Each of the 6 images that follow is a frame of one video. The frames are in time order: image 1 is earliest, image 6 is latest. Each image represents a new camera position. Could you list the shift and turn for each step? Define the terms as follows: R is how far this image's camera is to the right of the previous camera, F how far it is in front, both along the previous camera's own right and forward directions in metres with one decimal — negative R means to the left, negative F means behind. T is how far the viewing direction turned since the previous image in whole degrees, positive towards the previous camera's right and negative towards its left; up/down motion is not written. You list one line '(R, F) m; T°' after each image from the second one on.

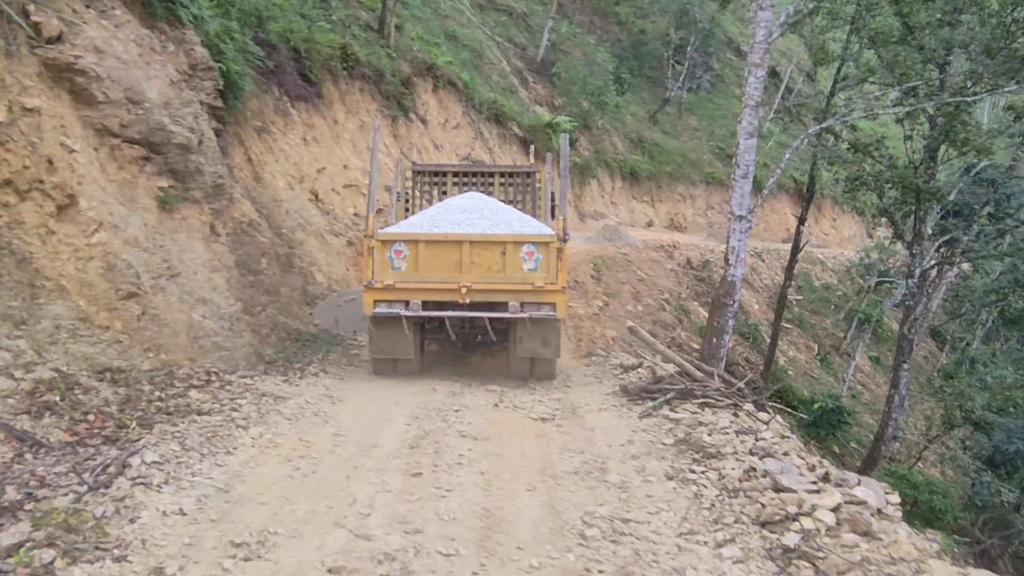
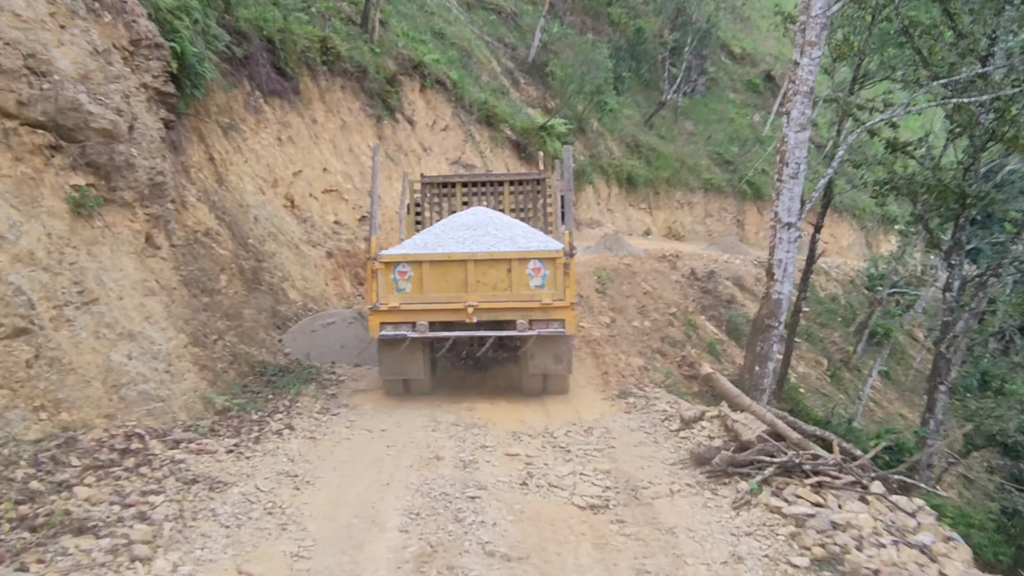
(-0.2, +1.6) m; +1°
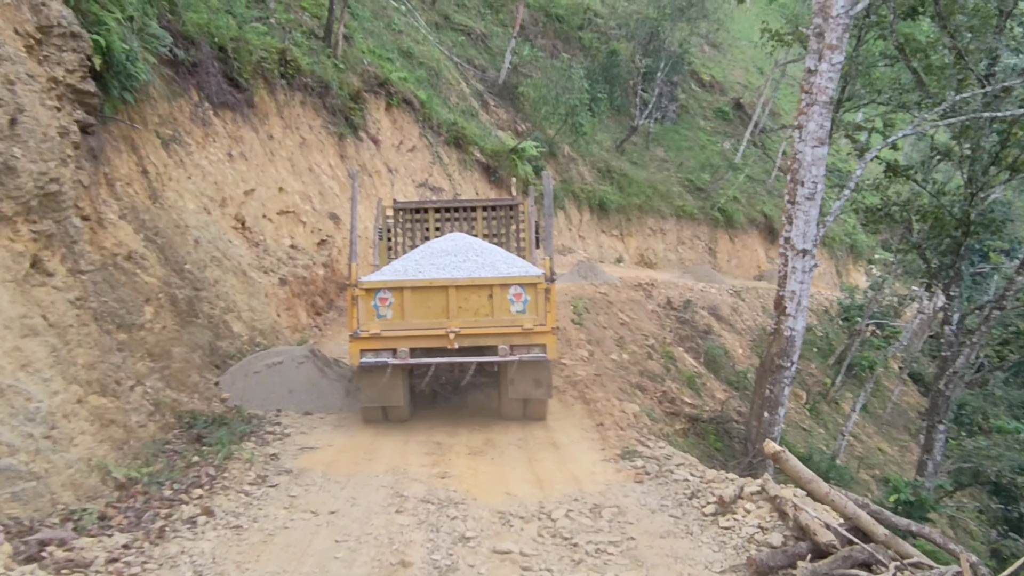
(-0.1, +1.2) m; +2°
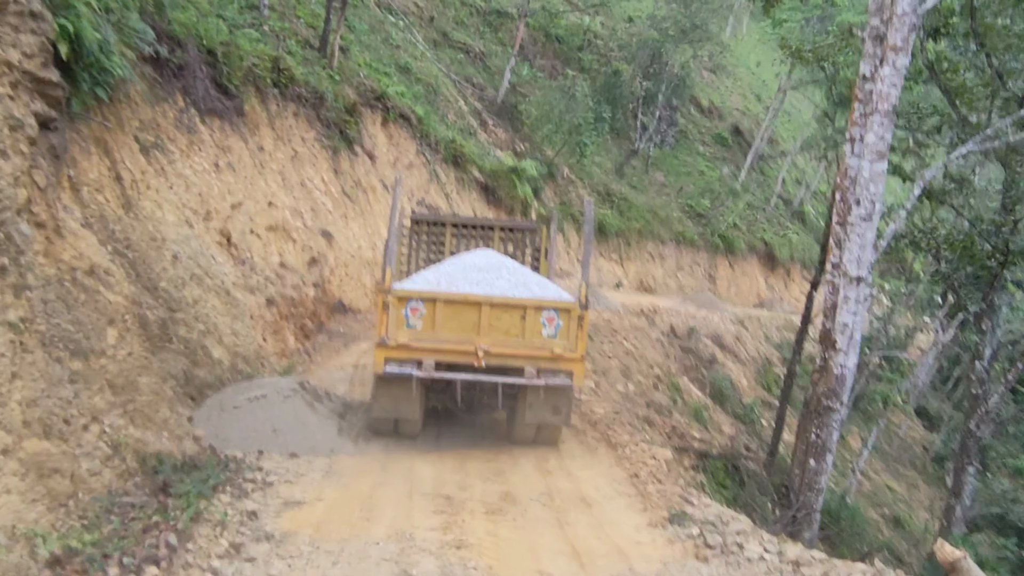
(-0.2, +0.9) m; +1°
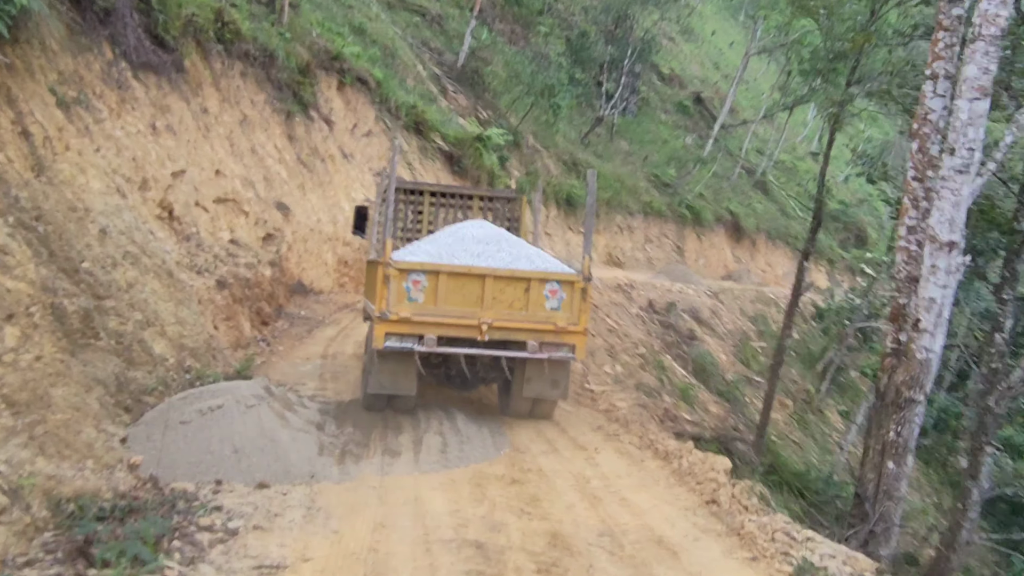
(-0.4, +1.4) m; +3°
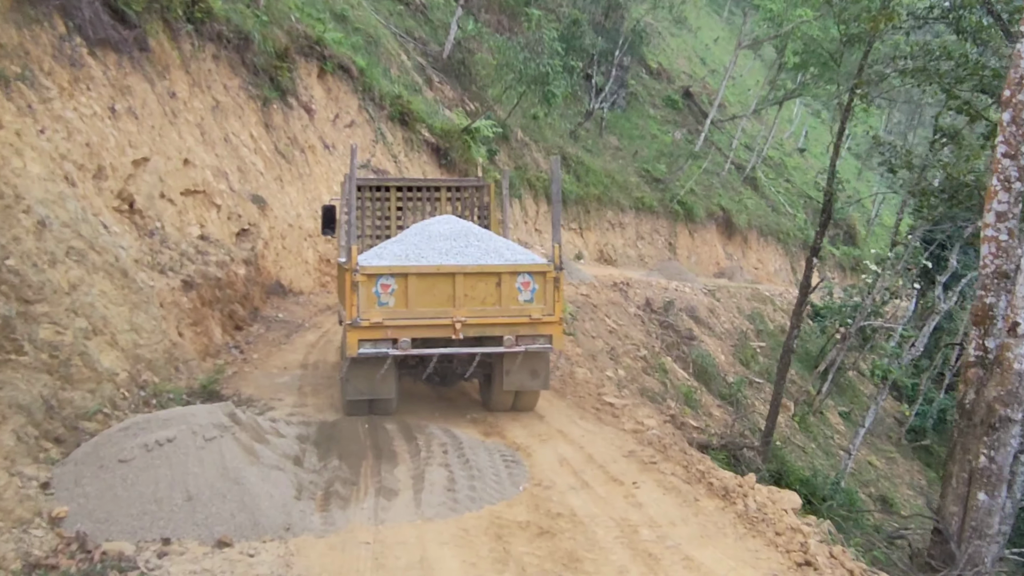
(-0.2, +1.0) m; +1°
